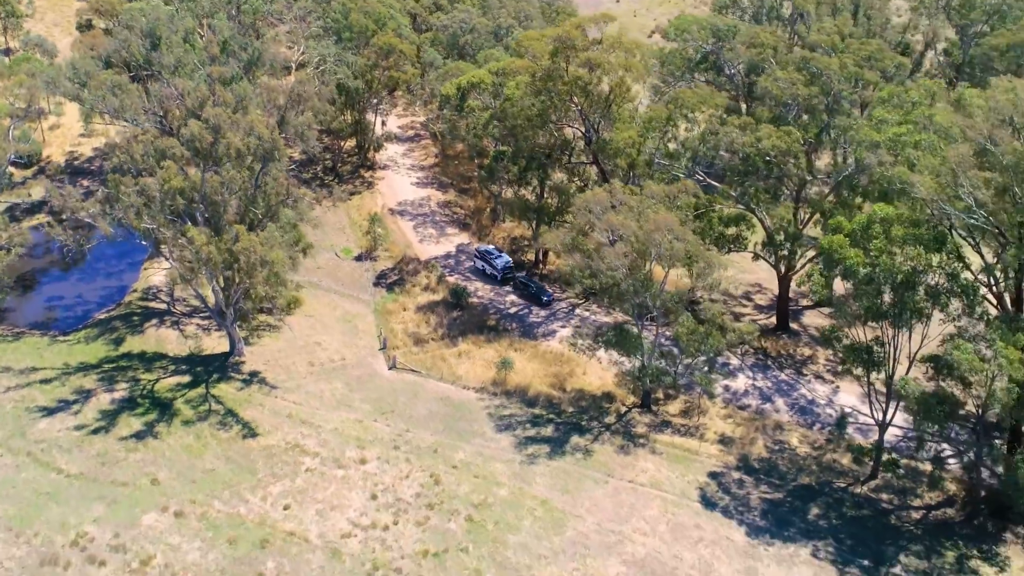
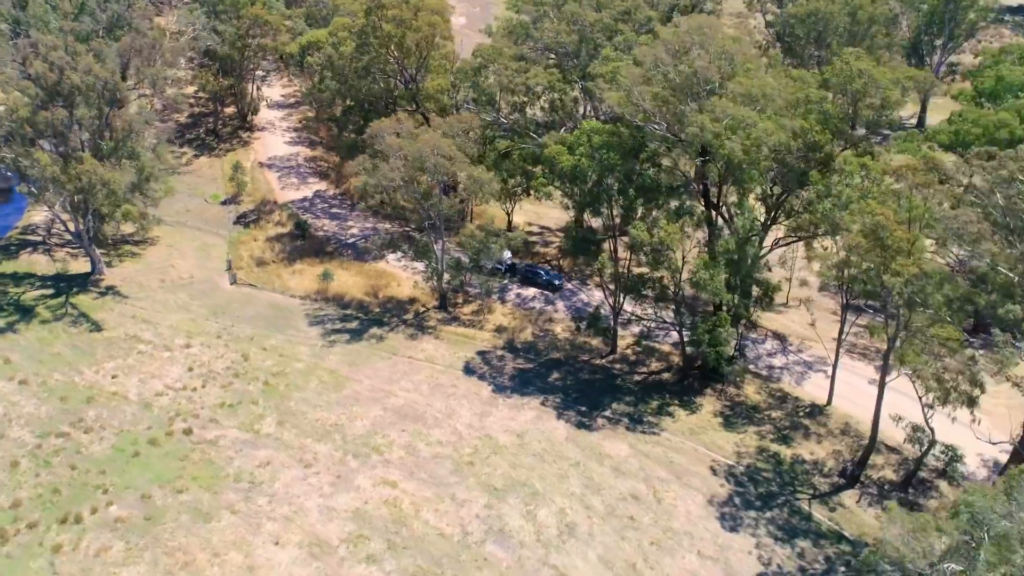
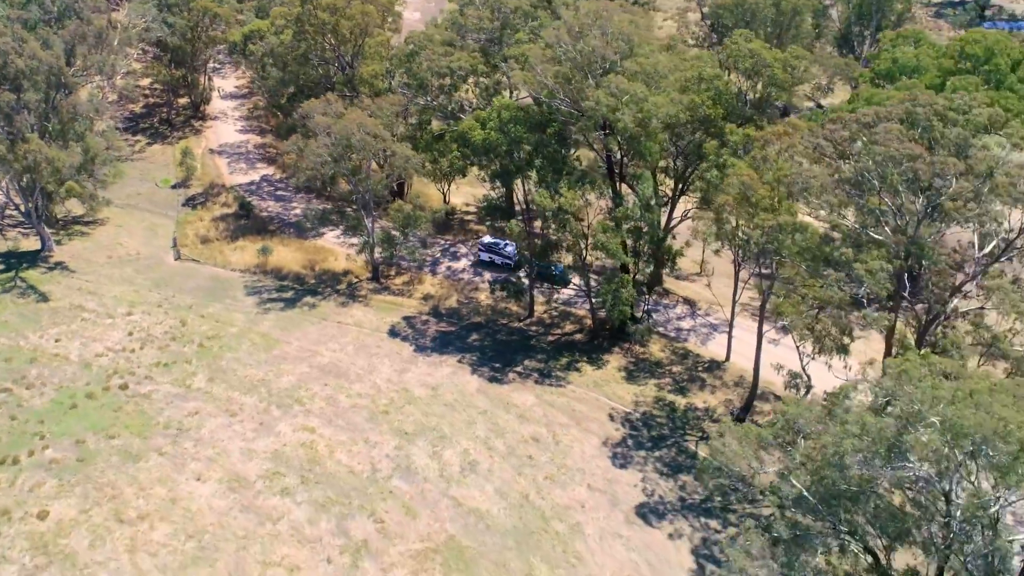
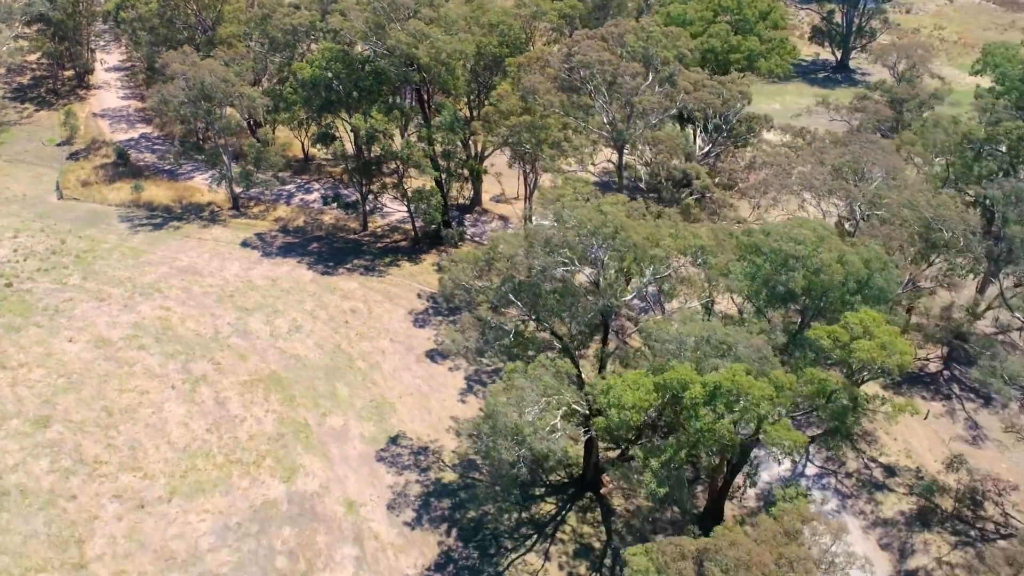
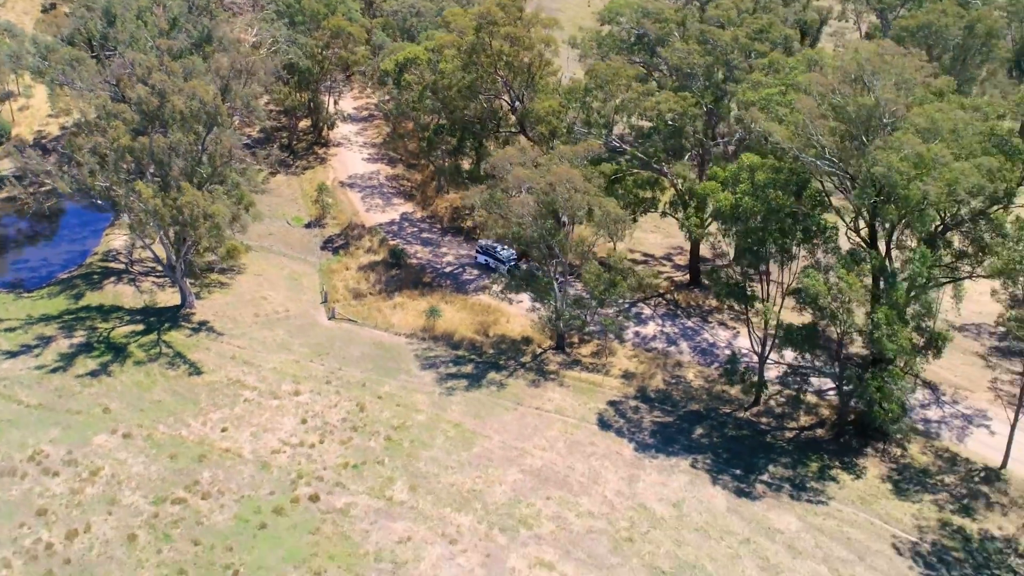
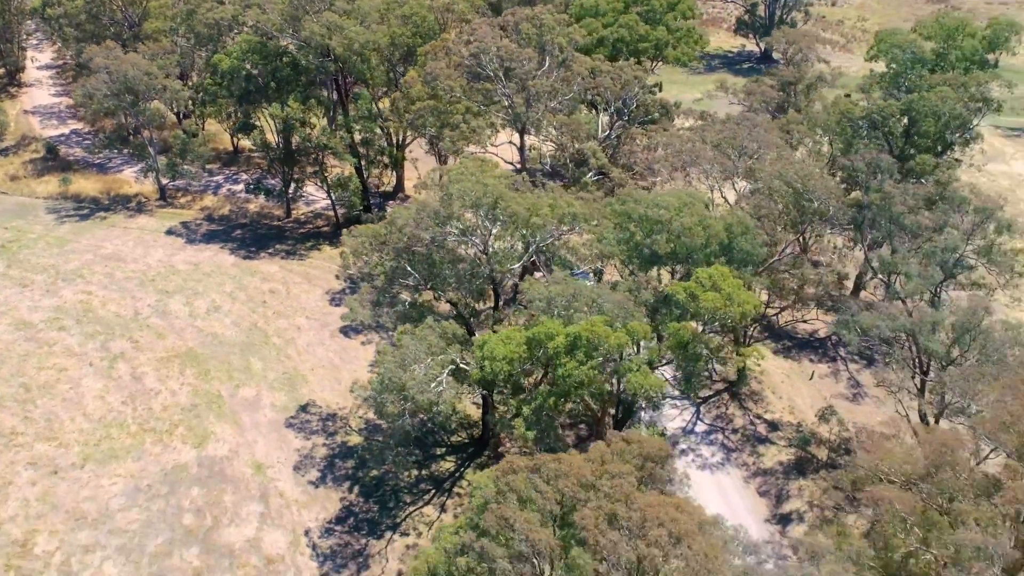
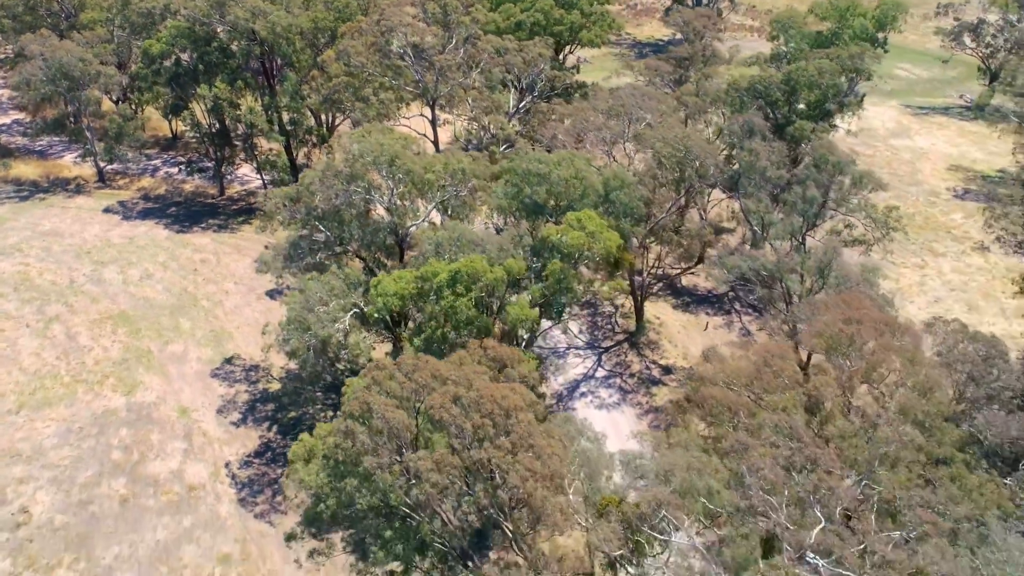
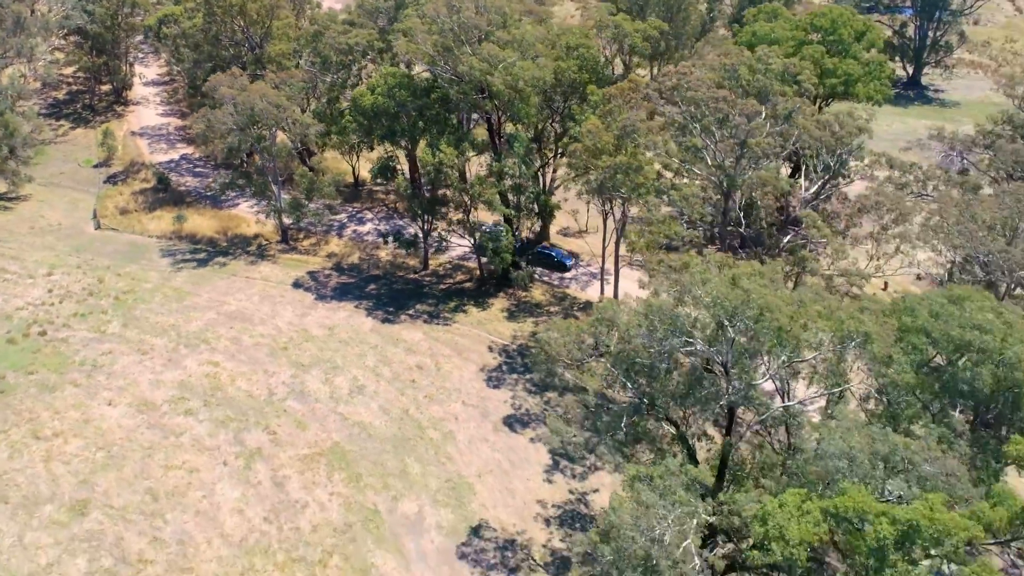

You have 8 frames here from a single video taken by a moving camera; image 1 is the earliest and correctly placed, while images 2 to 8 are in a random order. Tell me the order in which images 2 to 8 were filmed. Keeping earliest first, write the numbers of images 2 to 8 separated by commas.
5, 2, 3, 8, 4, 6, 7
